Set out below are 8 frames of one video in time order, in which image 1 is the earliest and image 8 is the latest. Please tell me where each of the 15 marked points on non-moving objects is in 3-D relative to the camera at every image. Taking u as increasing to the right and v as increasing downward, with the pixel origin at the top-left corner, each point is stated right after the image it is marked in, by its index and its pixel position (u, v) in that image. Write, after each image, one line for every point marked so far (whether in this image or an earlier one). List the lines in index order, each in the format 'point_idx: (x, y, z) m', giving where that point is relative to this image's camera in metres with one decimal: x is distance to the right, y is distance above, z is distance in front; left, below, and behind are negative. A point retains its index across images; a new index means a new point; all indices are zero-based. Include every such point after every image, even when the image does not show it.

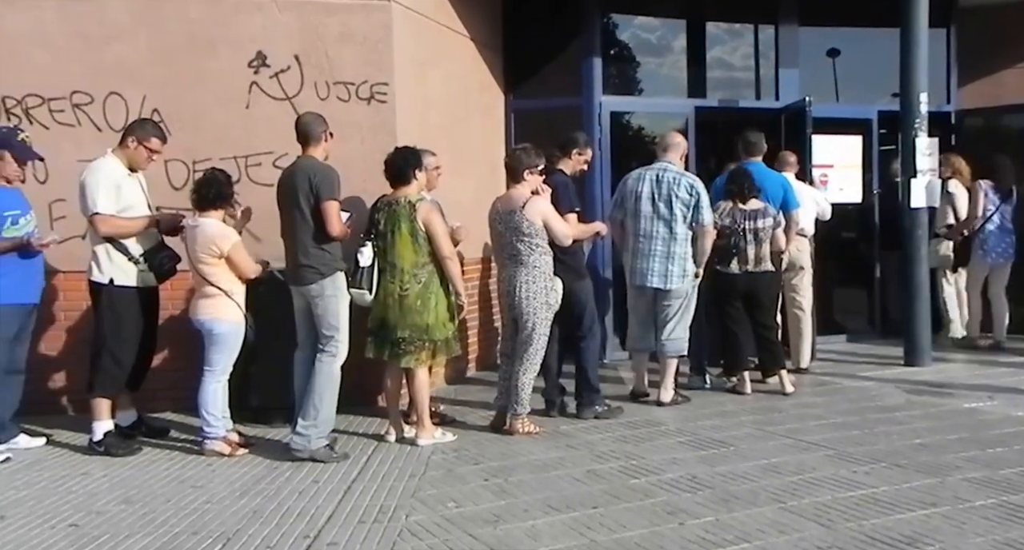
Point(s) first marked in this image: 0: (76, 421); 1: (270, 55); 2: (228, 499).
0: (-2.9, -1.0, +6.5) m
1: (-1.7, +1.5, +6.6) m
2: (-1.3, -1.0, +4.3) m
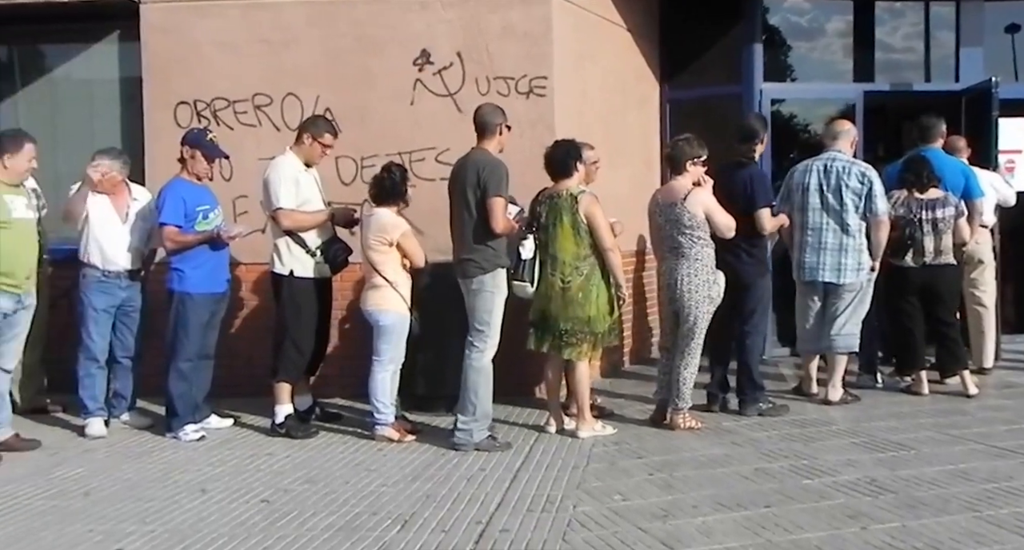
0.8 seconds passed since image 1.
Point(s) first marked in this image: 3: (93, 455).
0: (-1.8, -0.9, +6.9) m
1: (-0.6, +1.6, +6.8) m
2: (-0.5, -1.0, +4.4) m
3: (-2.3, -1.0, +5.4) m
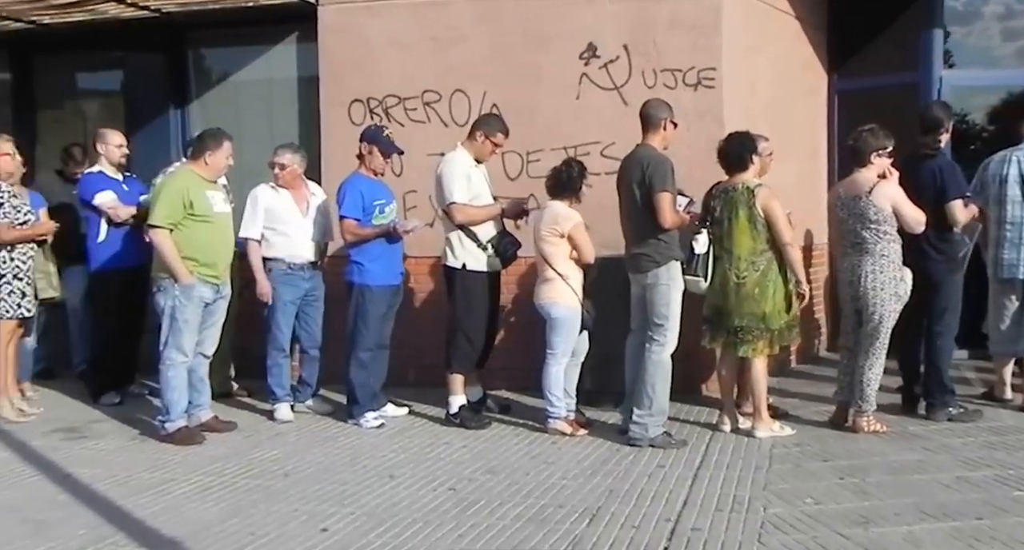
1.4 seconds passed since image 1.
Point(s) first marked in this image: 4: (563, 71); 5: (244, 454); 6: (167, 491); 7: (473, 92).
0: (-0.6, -0.9, +7.0) m
1: (+0.6, +1.6, +6.8) m
2: (+0.3, -0.9, +4.4) m
3: (-1.3, -1.0, +5.6) m
4: (+0.4, +1.5, +6.9) m
5: (-1.4, -1.0, +5.2) m
6: (-1.6, -1.0, +4.6) m
7: (-0.3, +1.4, +7.1) m
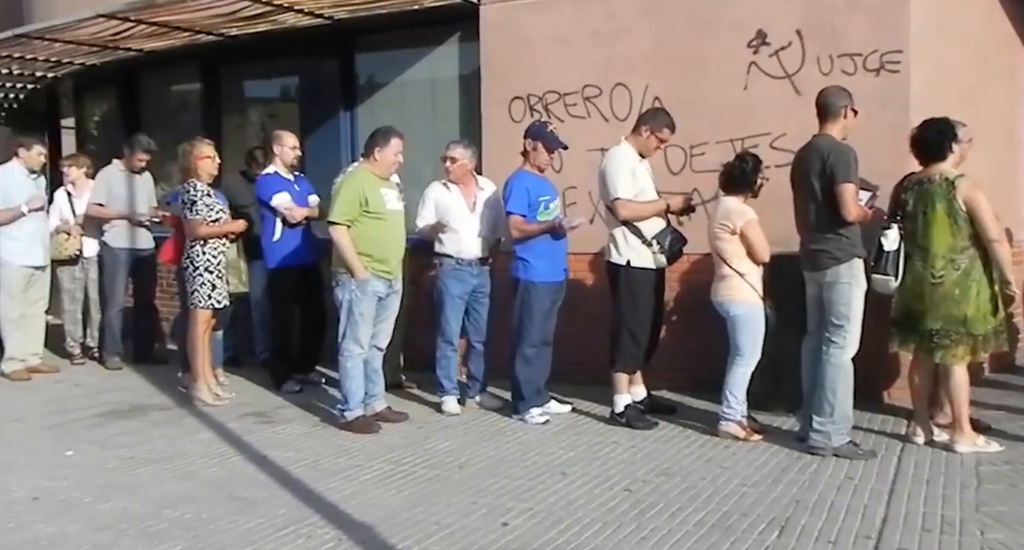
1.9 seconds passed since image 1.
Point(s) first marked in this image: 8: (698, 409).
0: (+0.6, -0.9, +6.9) m
1: (+1.8, +1.6, +6.5) m
2: (+1.1, -0.9, +4.2) m
3: (-0.3, -1.0, +5.7) m
4: (+1.5, +1.5, +6.6) m
5: (-0.5, -1.0, +5.3) m
6: (-0.7, -1.0, +4.7) m
7: (+0.9, +1.4, +7.0) m
8: (+1.2, -0.9, +6.2) m
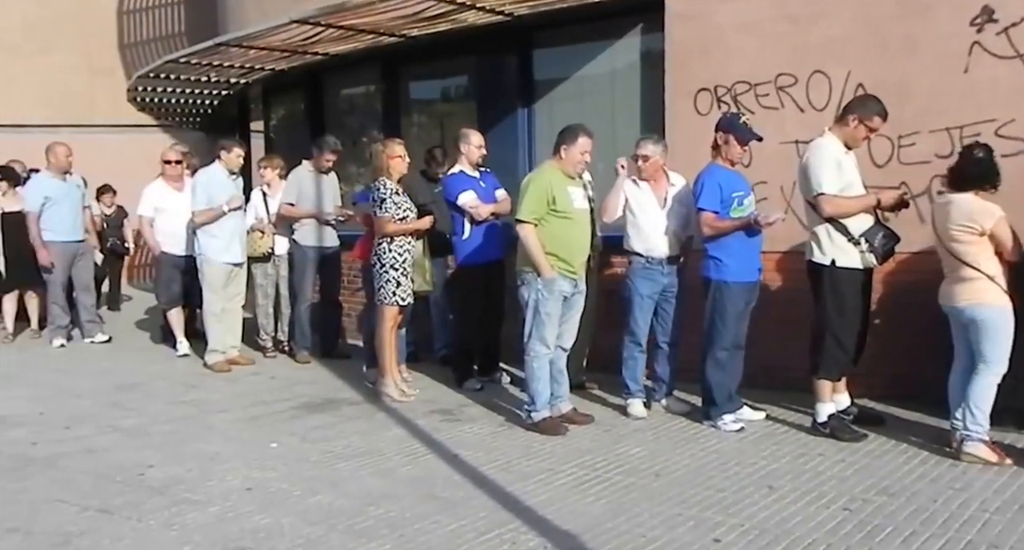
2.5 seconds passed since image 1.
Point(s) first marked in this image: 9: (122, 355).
0: (+1.9, -0.9, +6.6) m
1: (+3.0, +1.6, +5.9) m
2: (+2.0, -0.9, +3.8) m
3: (+0.8, -1.0, +5.4) m
4: (+2.8, +1.5, +6.1) m
5: (+0.5, -1.0, +5.1) m
6: (+0.2, -1.0, +4.6) m
7: (+2.2, +1.4, +6.5) m
8: (+2.4, -0.9, +5.7) m
9: (-4.1, -0.9, +10.1) m
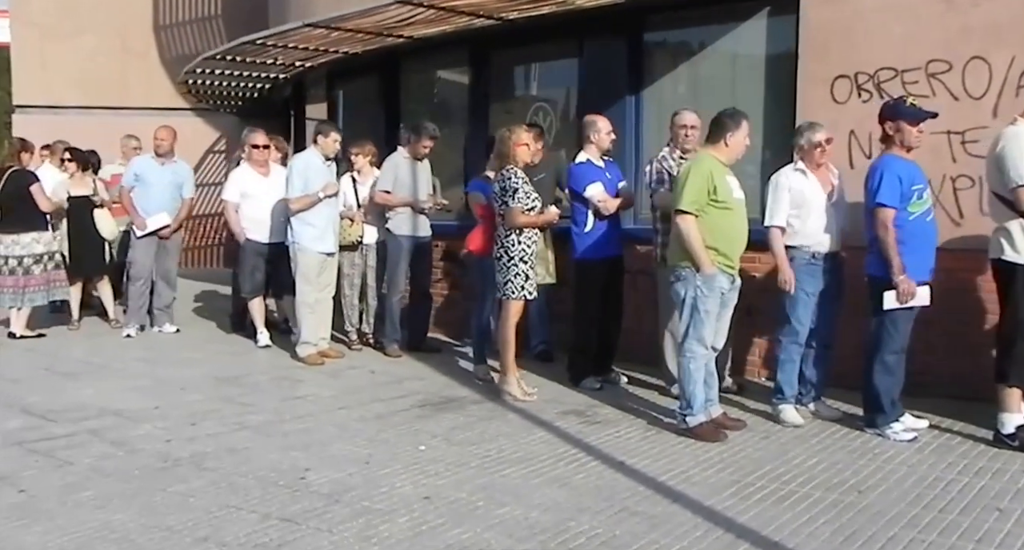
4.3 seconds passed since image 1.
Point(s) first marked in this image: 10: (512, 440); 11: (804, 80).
0: (+2.8, -0.9, +6.2) m
1: (+3.9, +1.6, +5.5) m
2: (+2.8, -1.0, +3.4) m
3: (+1.6, -0.9, +5.1) m
4: (+3.7, +1.5, +5.7) m
5: (+1.4, -1.0, +4.8) m
6: (+1.1, -1.0, +4.2) m
7: (+3.1, +1.4, +6.1) m
8: (+3.3, -0.9, +5.4) m
9: (-3.2, -0.7, +9.8) m
10: (0.0, -0.9, +5.3) m
11: (+2.1, +1.4, +6.9) m
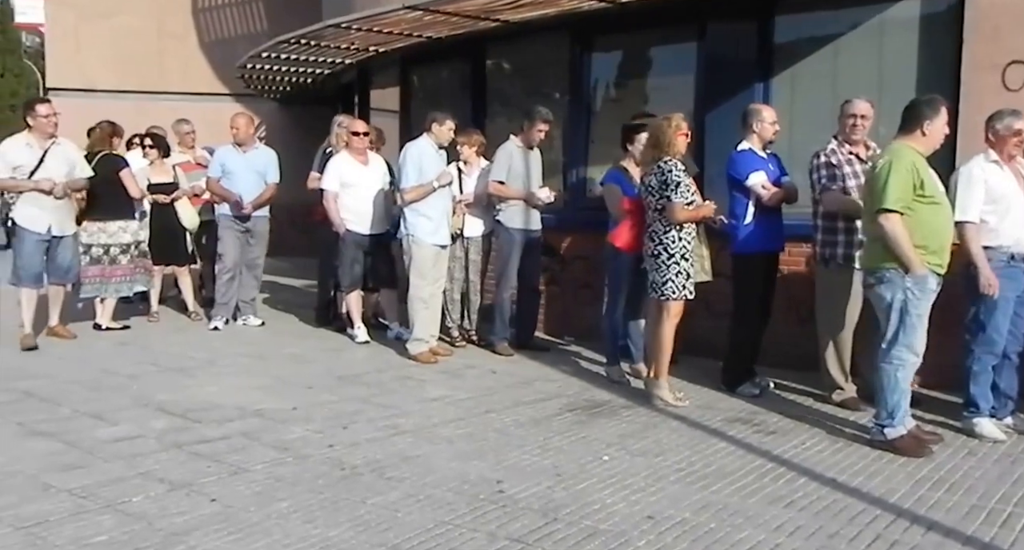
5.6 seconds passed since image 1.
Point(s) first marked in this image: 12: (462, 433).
0: (+3.7, -0.9, +5.8) m
1: (+4.9, +1.6, +5.1) m
2: (+3.7, -1.0, +3.0) m
3: (+2.6, -1.0, +4.7) m
4: (+4.7, +1.4, +5.3) m
5: (+2.4, -1.0, +4.4) m
6: (+2.0, -1.0, +3.9) m
7: (+4.1, +1.4, +5.7) m
8: (+4.2, -0.9, +5.0) m
9: (-2.2, -0.6, +9.5) m
10: (+0.9, -0.9, +4.9) m
11: (+3.1, +1.4, +6.5) m
12: (-0.3, -0.9, +5.3) m
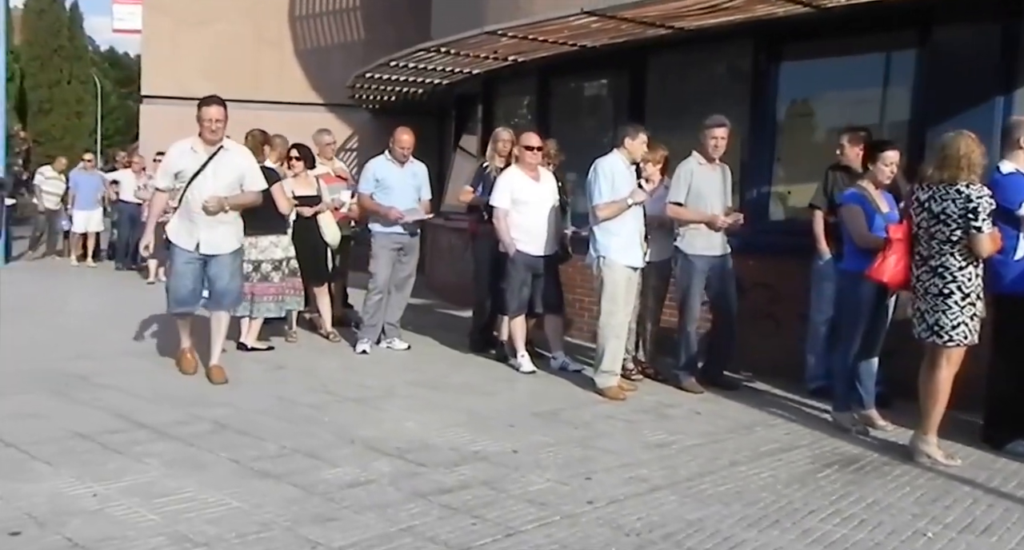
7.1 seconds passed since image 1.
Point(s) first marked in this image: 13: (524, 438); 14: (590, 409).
0: (+5.1, -1.2, +4.9) m
1: (+6.3, +1.3, +4.1) m
2: (+4.9, -1.2, +2.1) m
3: (+3.9, -1.2, +3.8) m
4: (+6.0, +1.1, +4.3) m
5: (+3.6, -1.2, +3.5) m
6: (+3.2, -1.2, +3.0) m
7: (+5.5, +1.1, +4.8) m
8: (+5.5, -1.2, +4.0) m
9: (-0.6, -0.9, +9.0) m
10: (+2.2, -1.1, +4.2) m
11: (+4.6, +1.1, +5.6) m
12: (+1.0, -1.0, +4.6) m
13: (+0.1, -1.0, +5.6) m
14: (+0.5, -0.9, +6.7) m
